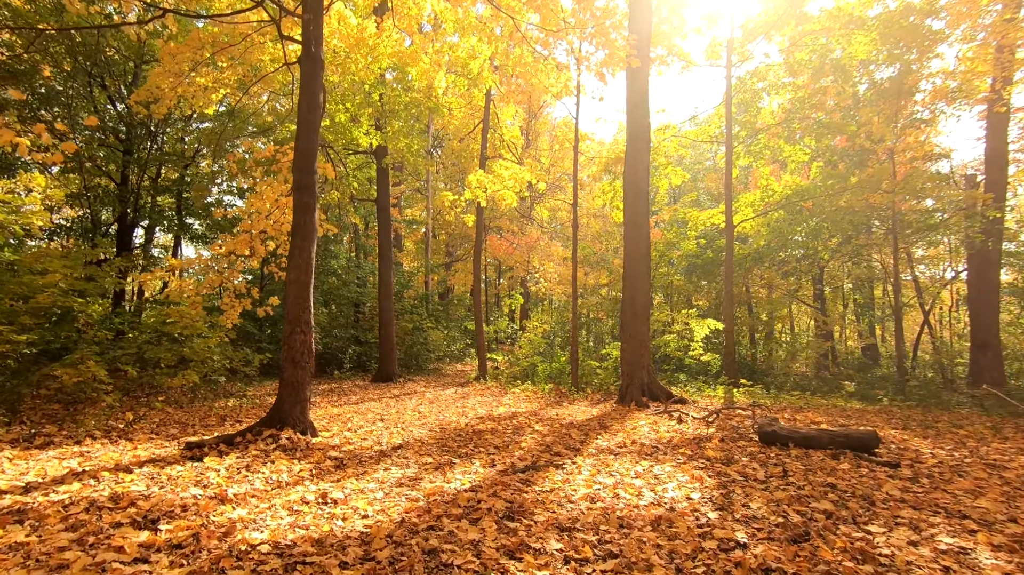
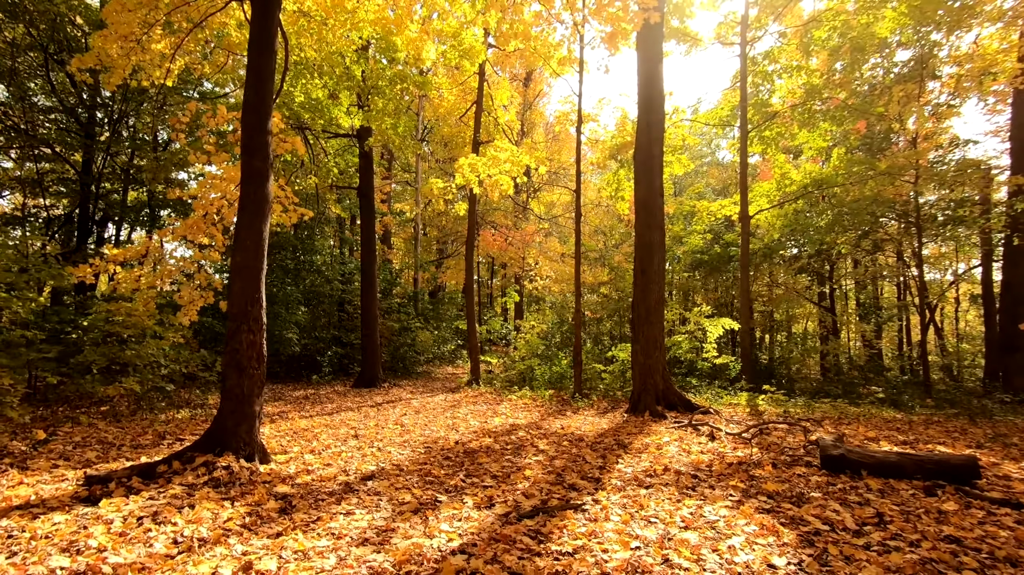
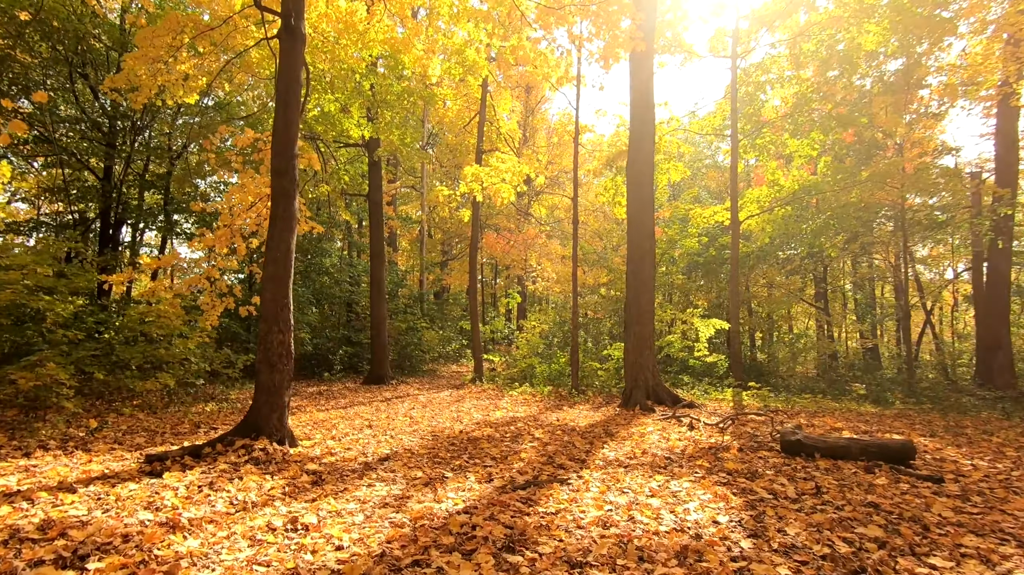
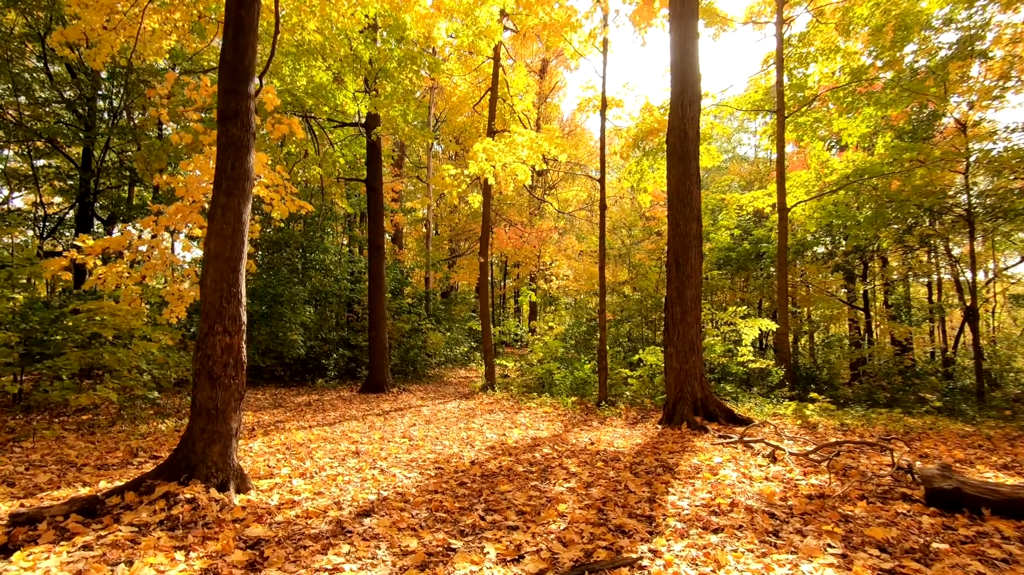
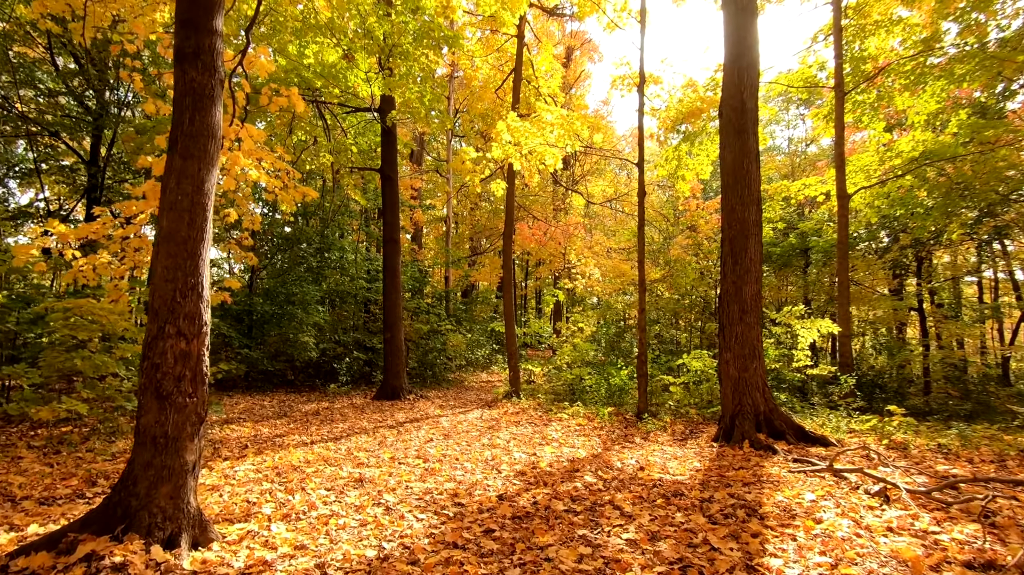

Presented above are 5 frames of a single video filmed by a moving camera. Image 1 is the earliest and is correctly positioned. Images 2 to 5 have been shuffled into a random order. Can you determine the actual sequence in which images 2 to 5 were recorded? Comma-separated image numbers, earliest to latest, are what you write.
3, 2, 4, 5
